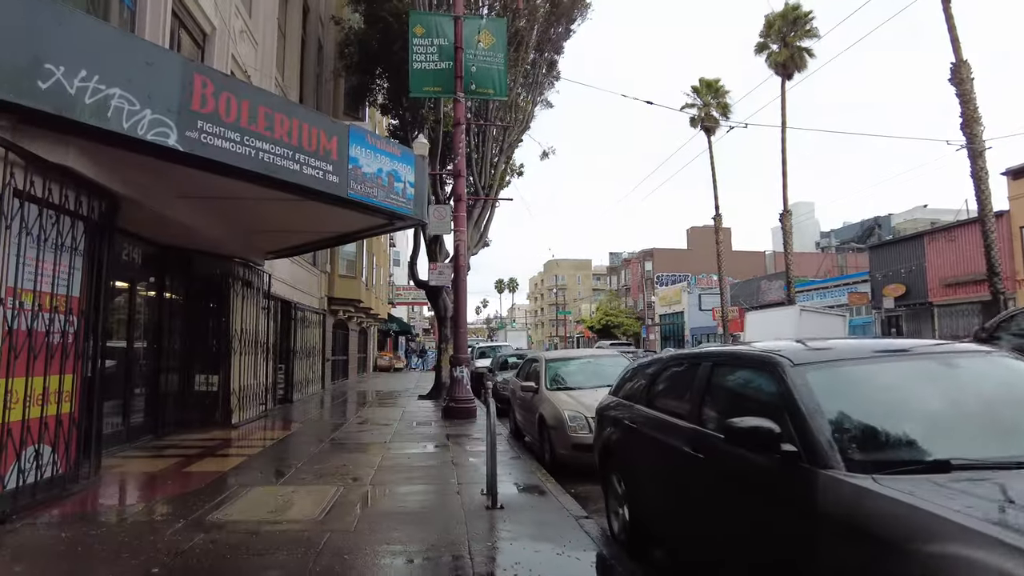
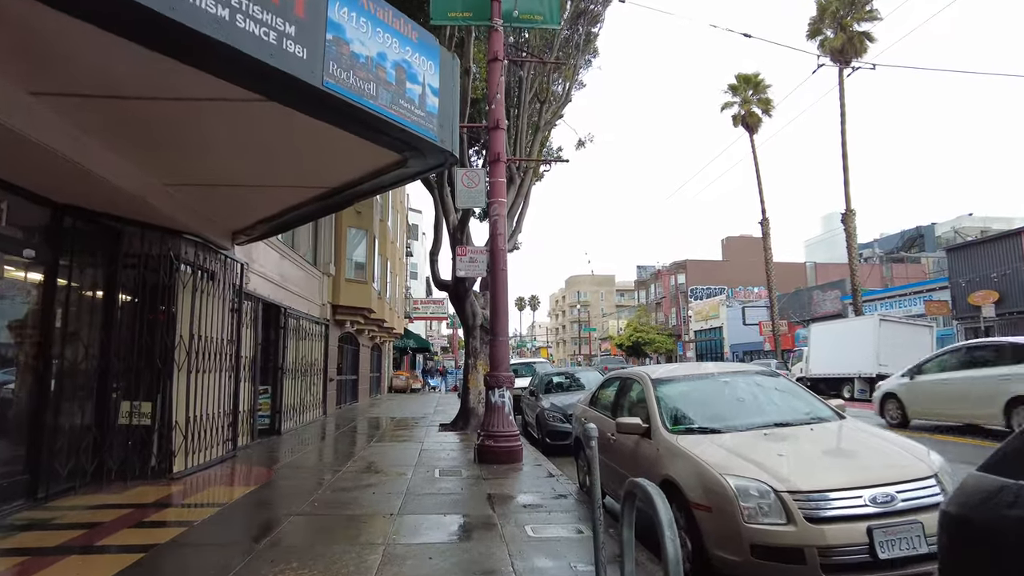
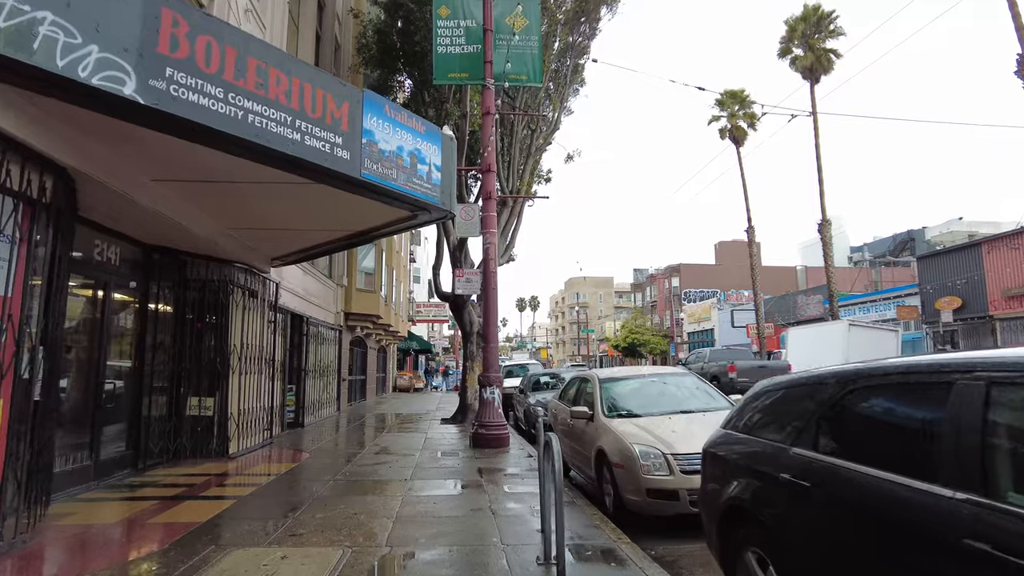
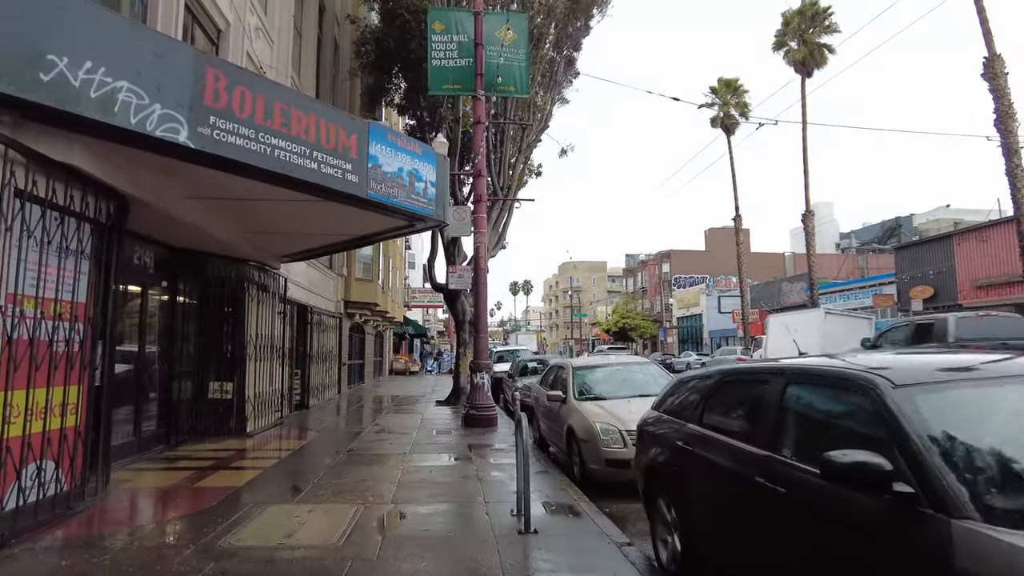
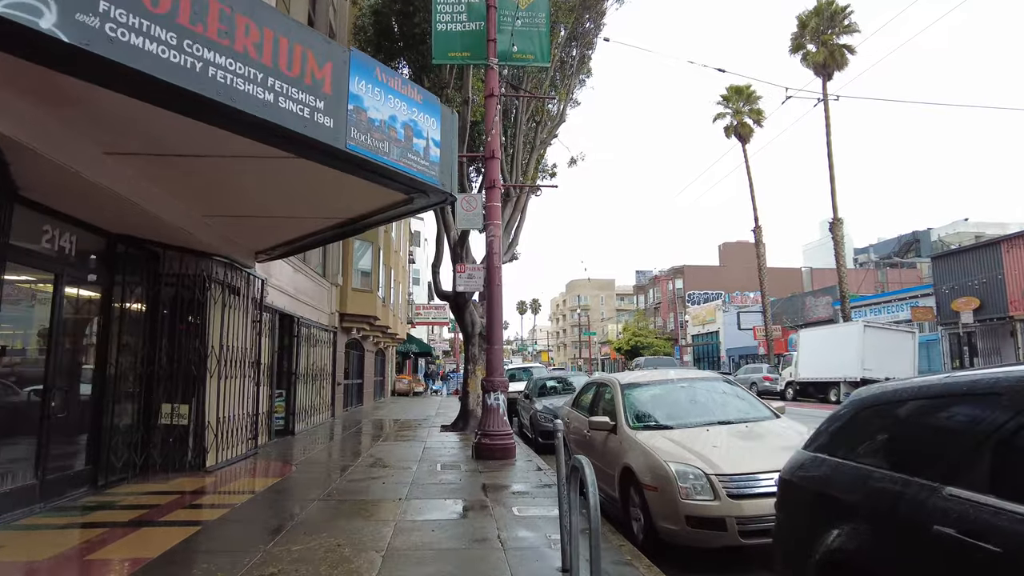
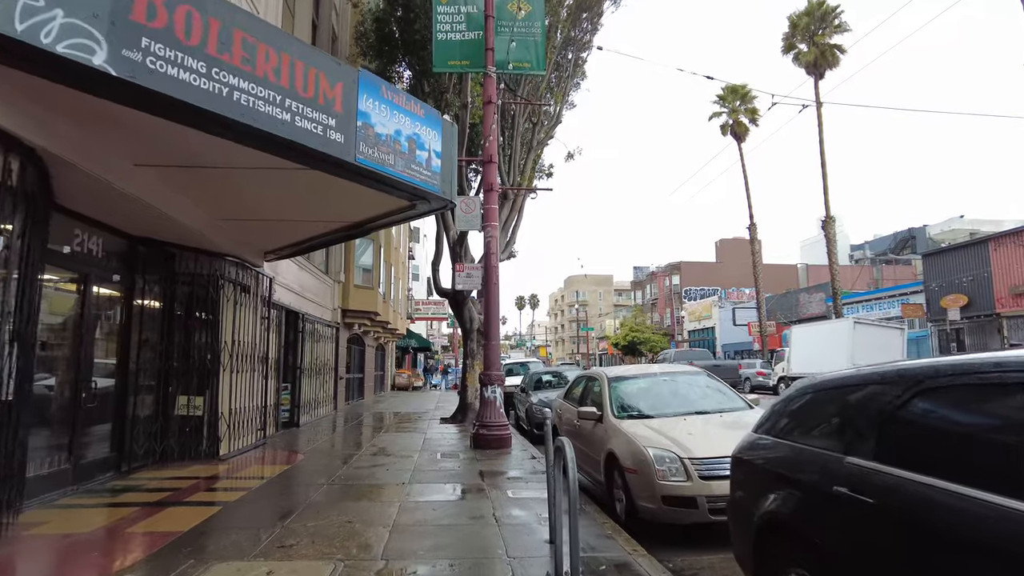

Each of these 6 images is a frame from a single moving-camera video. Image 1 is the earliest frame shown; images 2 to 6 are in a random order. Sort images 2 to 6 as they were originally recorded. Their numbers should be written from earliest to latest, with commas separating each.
4, 3, 6, 5, 2
